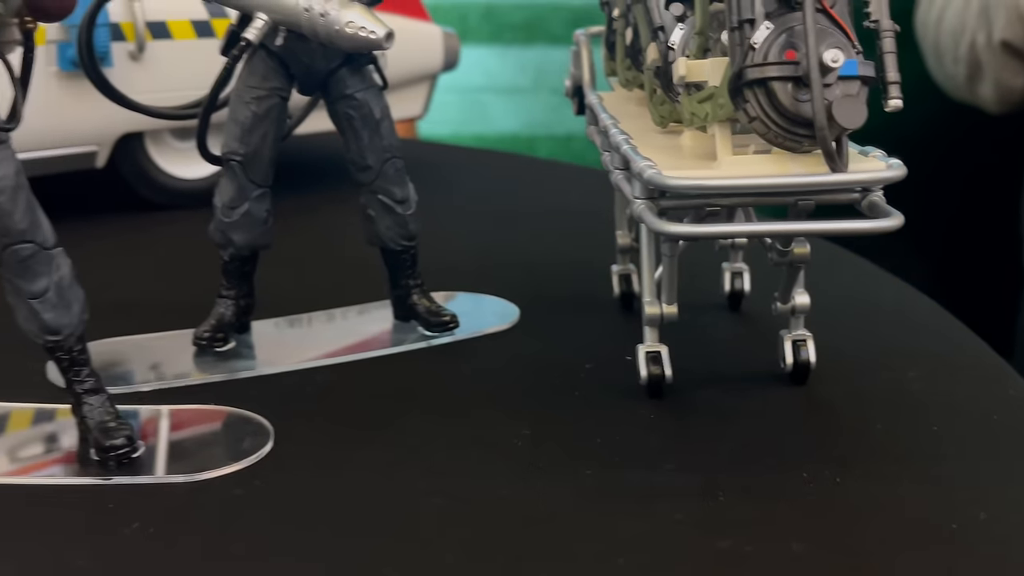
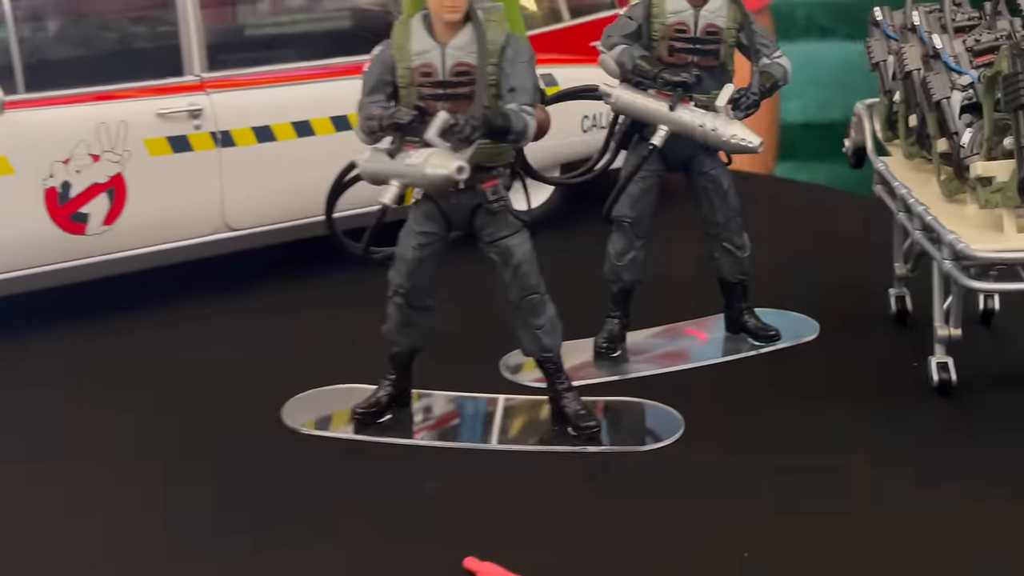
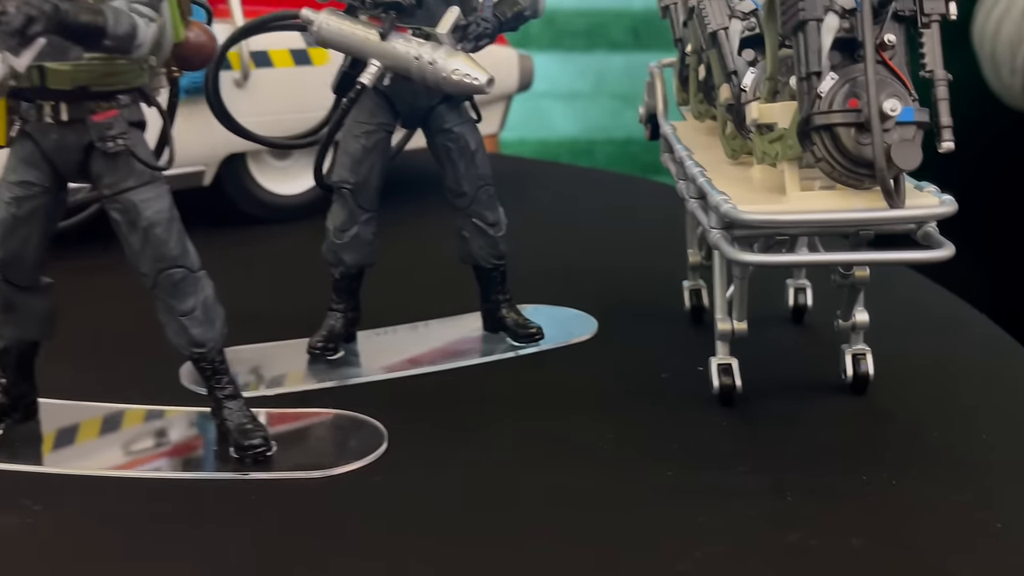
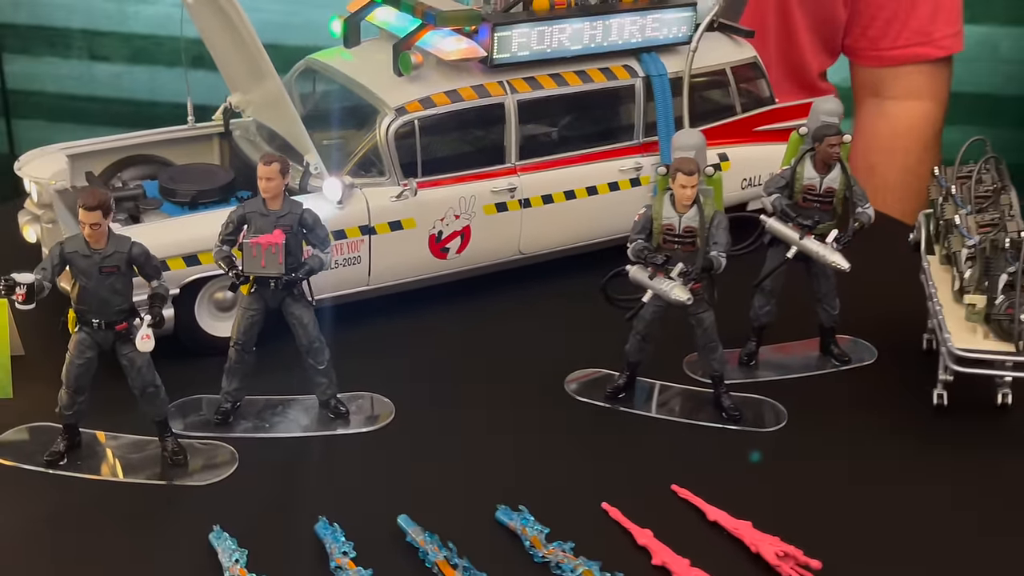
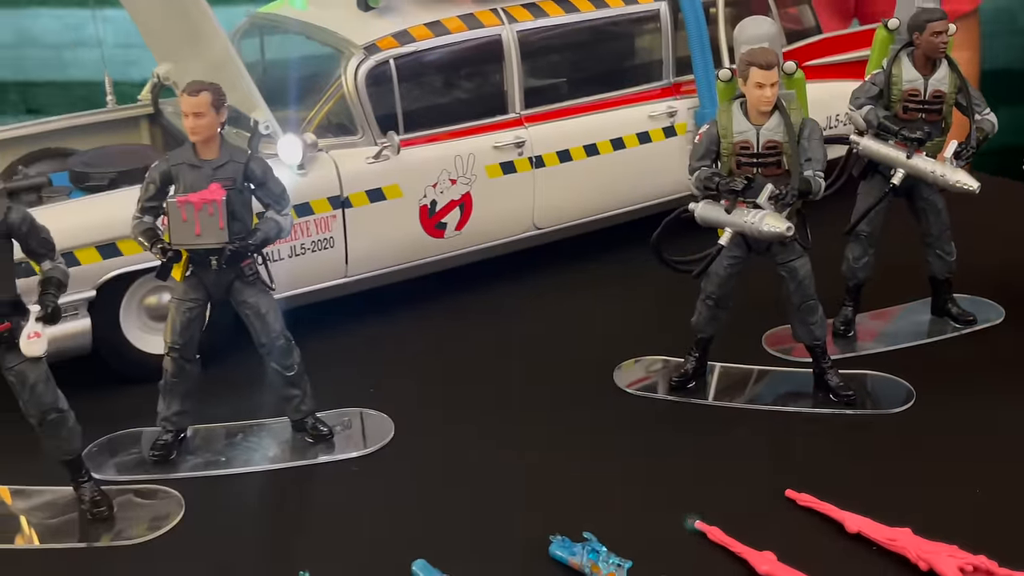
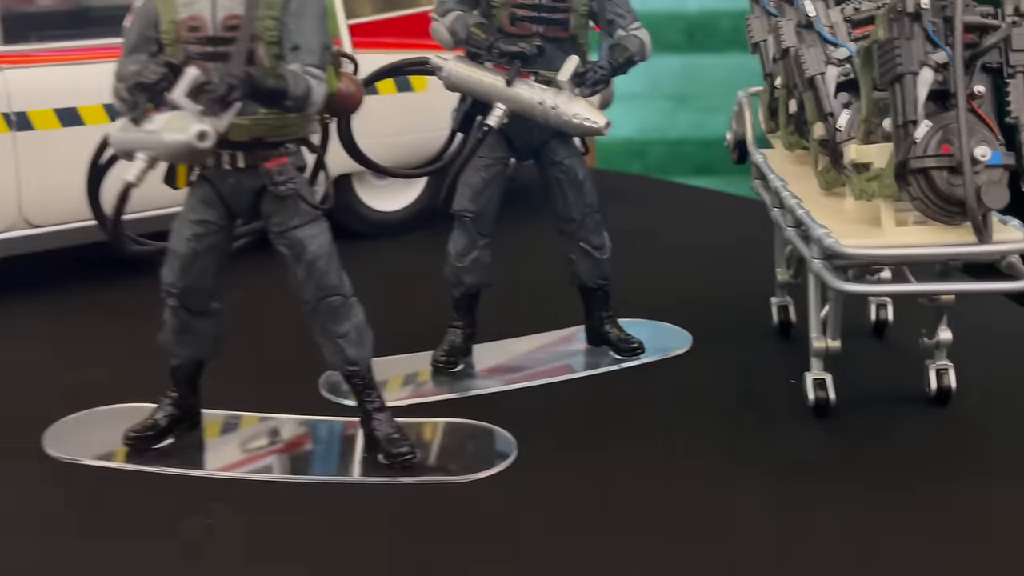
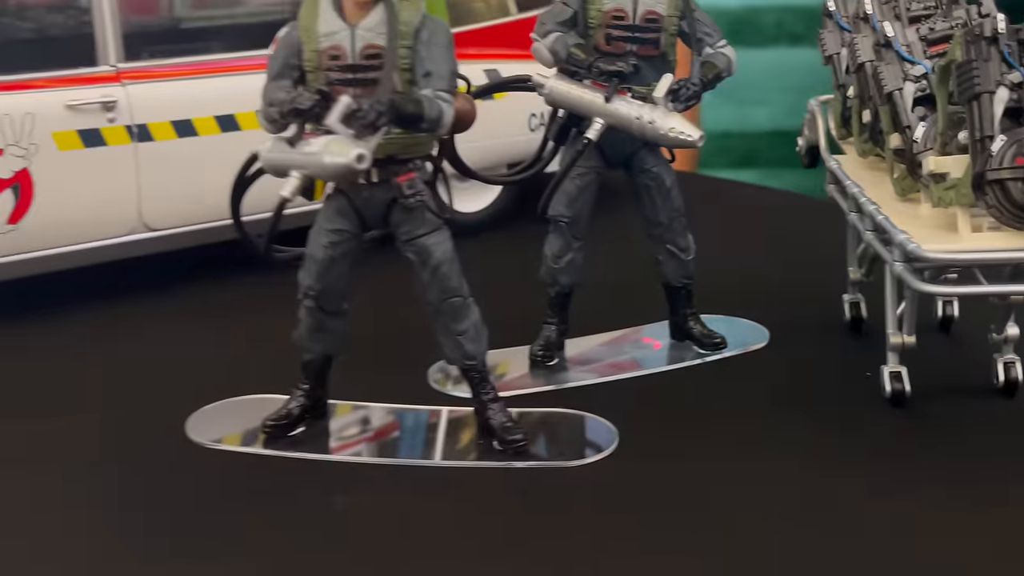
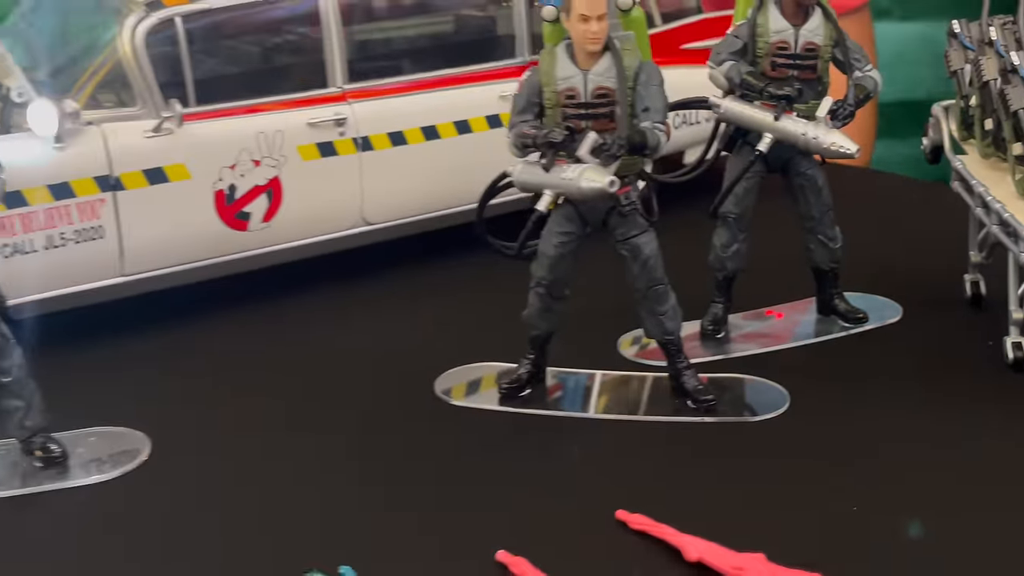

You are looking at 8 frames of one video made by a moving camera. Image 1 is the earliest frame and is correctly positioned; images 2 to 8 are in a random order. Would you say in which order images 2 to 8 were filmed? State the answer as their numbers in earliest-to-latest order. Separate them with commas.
3, 6, 7, 2, 8, 5, 4
